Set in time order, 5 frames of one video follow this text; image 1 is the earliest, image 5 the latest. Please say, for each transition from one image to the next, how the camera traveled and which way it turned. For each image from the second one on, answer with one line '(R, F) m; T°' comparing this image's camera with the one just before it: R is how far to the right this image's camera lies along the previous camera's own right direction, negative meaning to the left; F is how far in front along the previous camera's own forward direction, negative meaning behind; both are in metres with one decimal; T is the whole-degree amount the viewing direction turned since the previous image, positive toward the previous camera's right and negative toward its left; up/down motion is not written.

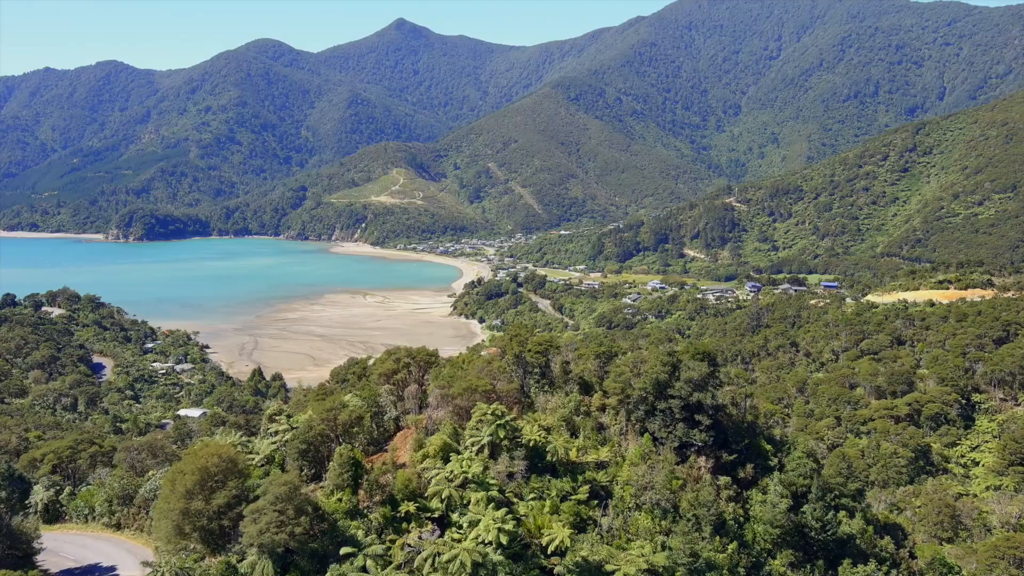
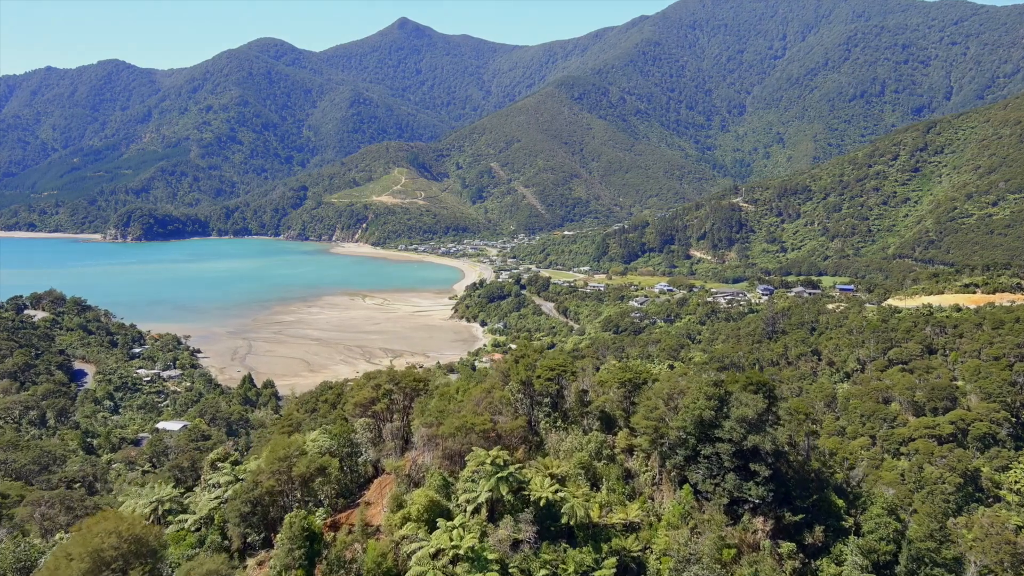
(-0.1, +2.8) m; 0°
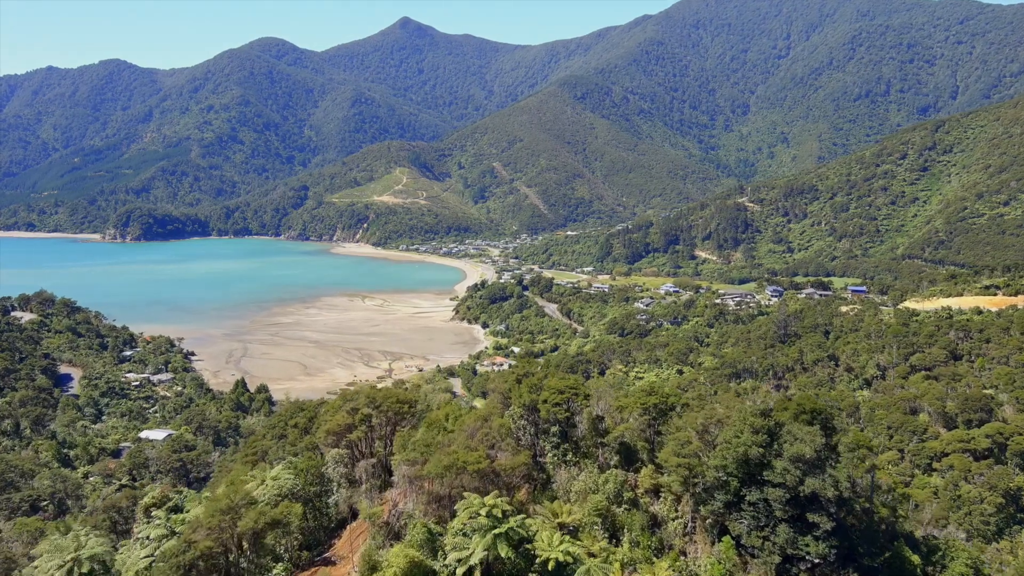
(0.0, +2.0) m; 0°
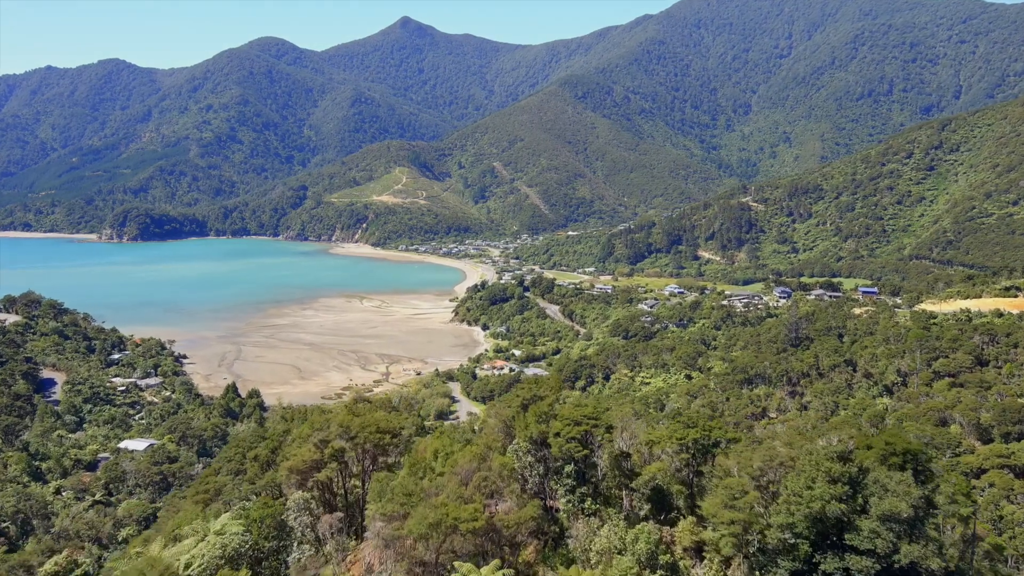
(-0.1, +2.0) m; 0°
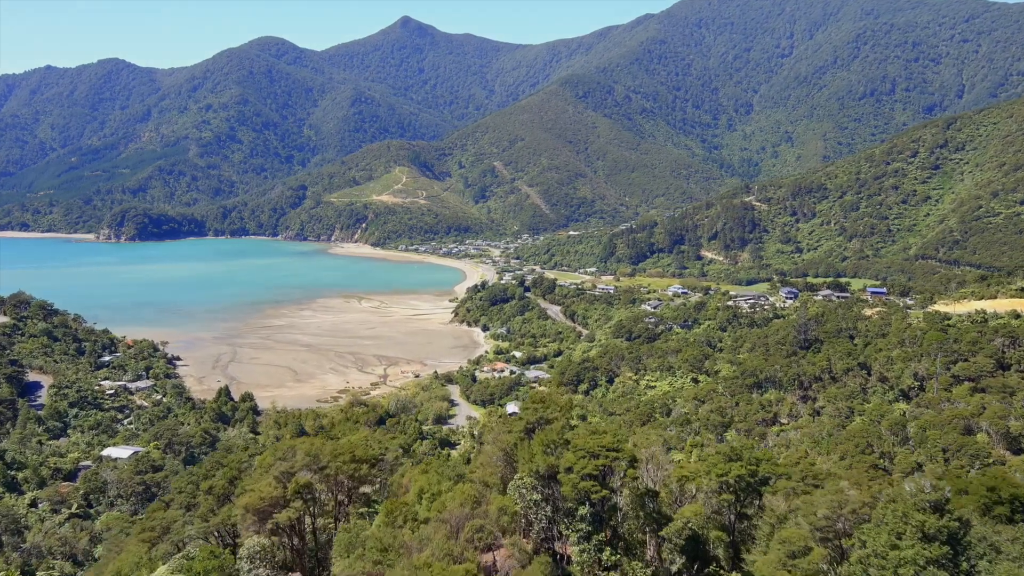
(0.0, +1.5) m; 0°
